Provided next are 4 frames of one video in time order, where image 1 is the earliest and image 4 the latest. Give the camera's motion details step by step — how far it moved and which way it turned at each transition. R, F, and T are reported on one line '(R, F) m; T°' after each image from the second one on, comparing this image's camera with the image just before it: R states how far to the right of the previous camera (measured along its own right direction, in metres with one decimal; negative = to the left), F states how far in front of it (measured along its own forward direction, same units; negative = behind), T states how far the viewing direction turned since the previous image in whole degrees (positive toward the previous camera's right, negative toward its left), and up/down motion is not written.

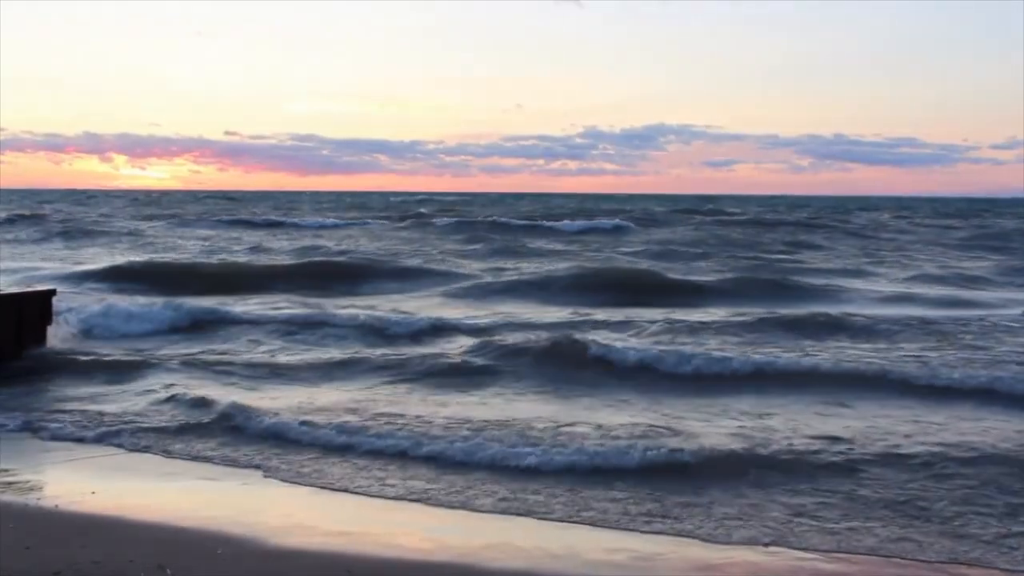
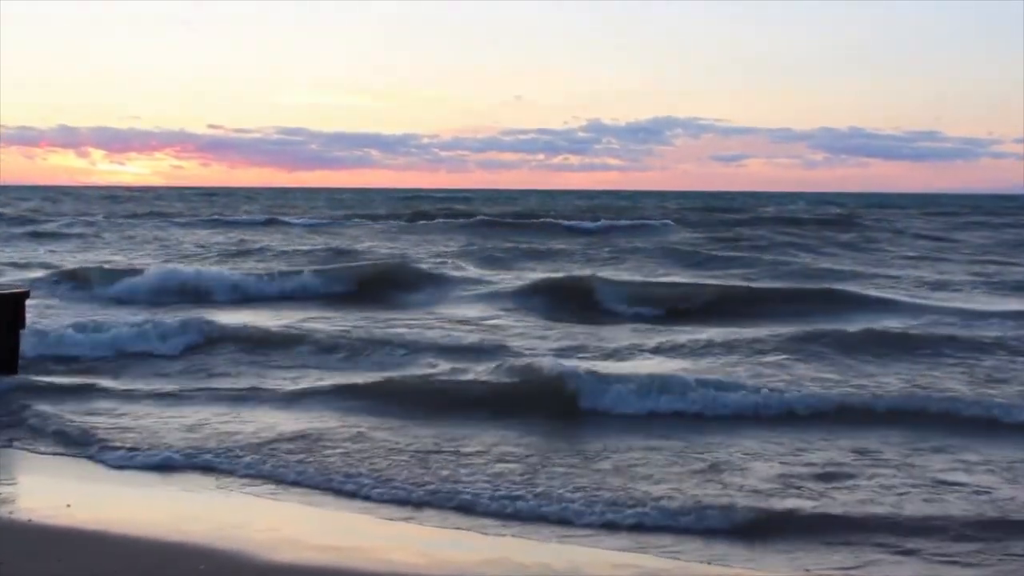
(-0.1, +0.9) m; 0°
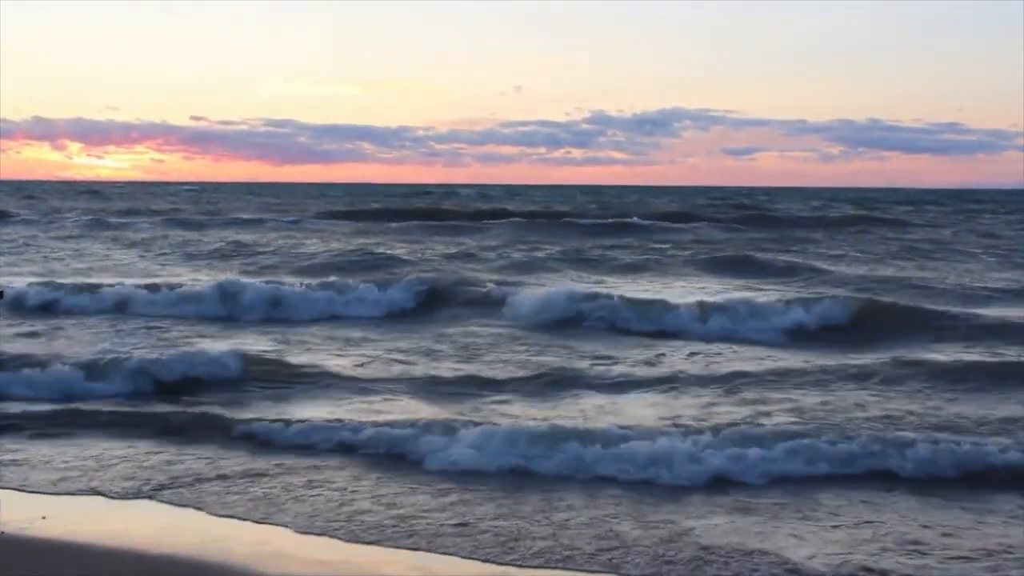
(-0.2, +0.8) m; +1°
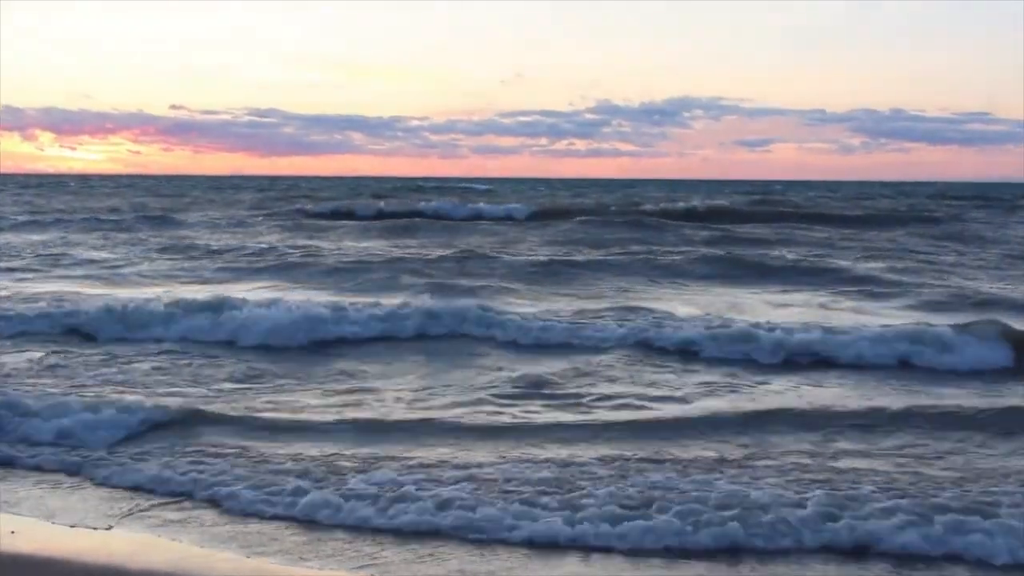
(-0.3, +0.9) m; +1°
